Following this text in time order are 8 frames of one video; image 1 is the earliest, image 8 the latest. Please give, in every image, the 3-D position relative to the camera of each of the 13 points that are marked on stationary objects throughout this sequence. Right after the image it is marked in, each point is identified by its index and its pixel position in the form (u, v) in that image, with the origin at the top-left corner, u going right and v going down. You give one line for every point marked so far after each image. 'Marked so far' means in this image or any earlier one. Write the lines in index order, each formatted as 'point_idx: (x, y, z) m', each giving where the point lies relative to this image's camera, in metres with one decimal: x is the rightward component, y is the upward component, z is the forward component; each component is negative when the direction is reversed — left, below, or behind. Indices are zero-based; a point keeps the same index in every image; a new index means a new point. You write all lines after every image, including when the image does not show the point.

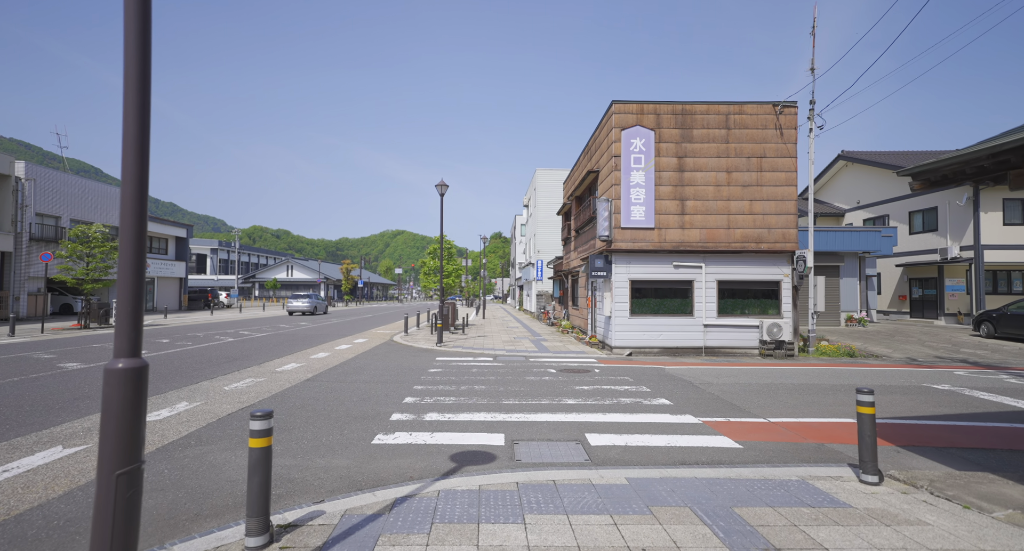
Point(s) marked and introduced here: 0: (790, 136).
0: (+8.6, +4.3, +15.1) m
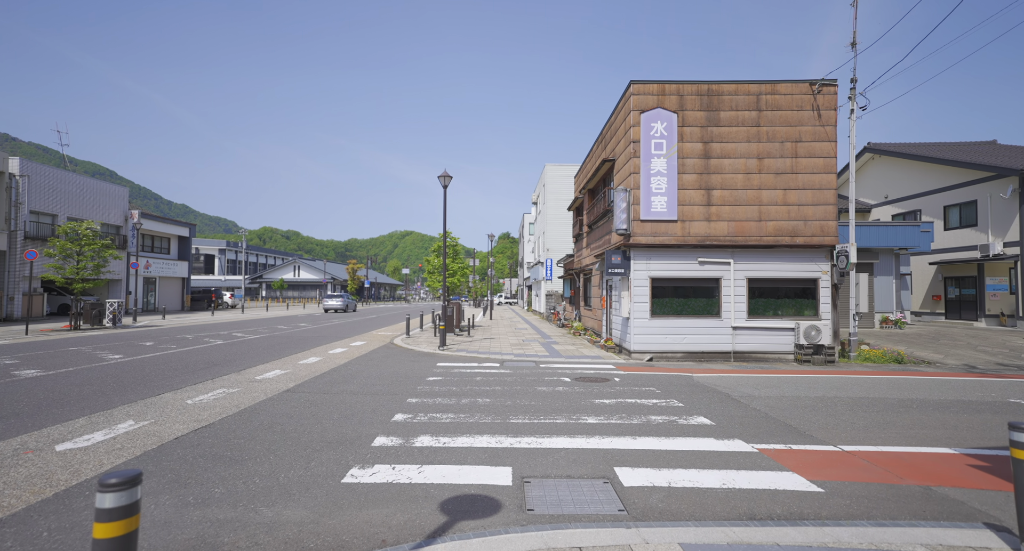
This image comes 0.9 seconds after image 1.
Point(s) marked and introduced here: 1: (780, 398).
0: (+8.8, +4.4, +13.6) m
1: (+4.6, -2.1, +8.4) m
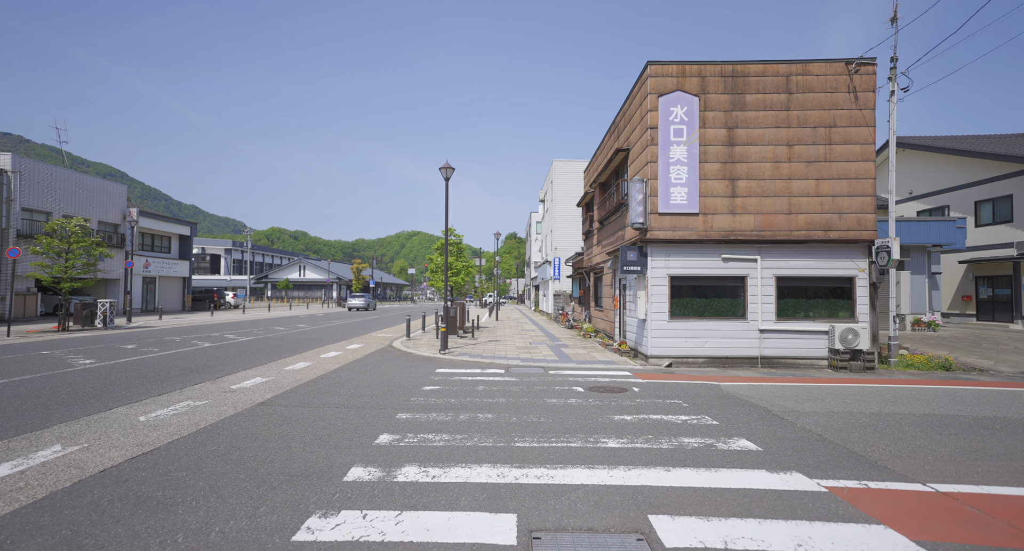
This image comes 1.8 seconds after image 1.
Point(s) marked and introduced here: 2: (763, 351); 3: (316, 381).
0: (+9.0, +4.4, +12.4) m
1: (+4.7, -2.1, +7.2) m
2: (+6.6, -2.0, +12.7) m
3: (-4.0, -2.1, +9.8) m
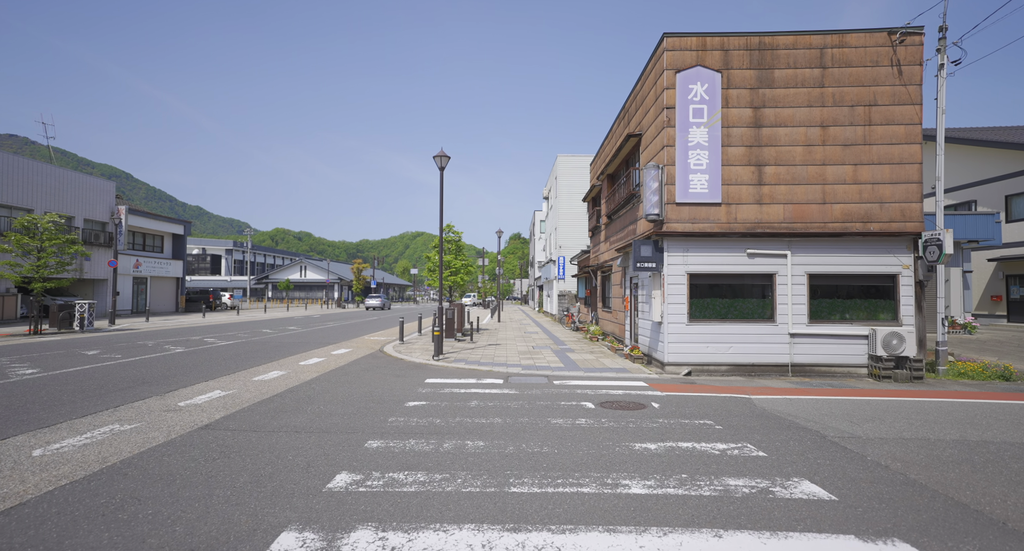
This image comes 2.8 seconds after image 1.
0: (+9.0, +4.5, +11.0) m
1: (+4.7, -2.0, +5.8) m
2: (+6.5, -1.9, +11.3) m
3: (-4.0, -2.1, +8.5) m
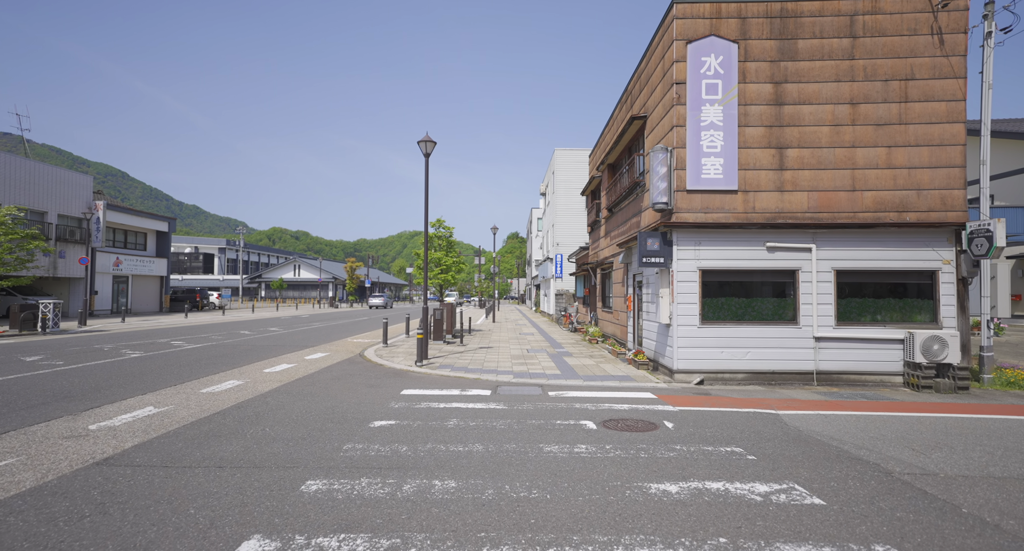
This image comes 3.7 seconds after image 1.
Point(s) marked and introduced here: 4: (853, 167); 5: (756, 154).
0: (+8.8, +4.6, +9.7) m
1: (+4.5, -1.9, +4.5) m
2: (+6.3, -1.9, +10.1) m
3: (-4.2, -2.0, +7.2) m
4: (+7.0, +2.2, +10.0) m
5: (+5.1, +2.5, +10.2) m
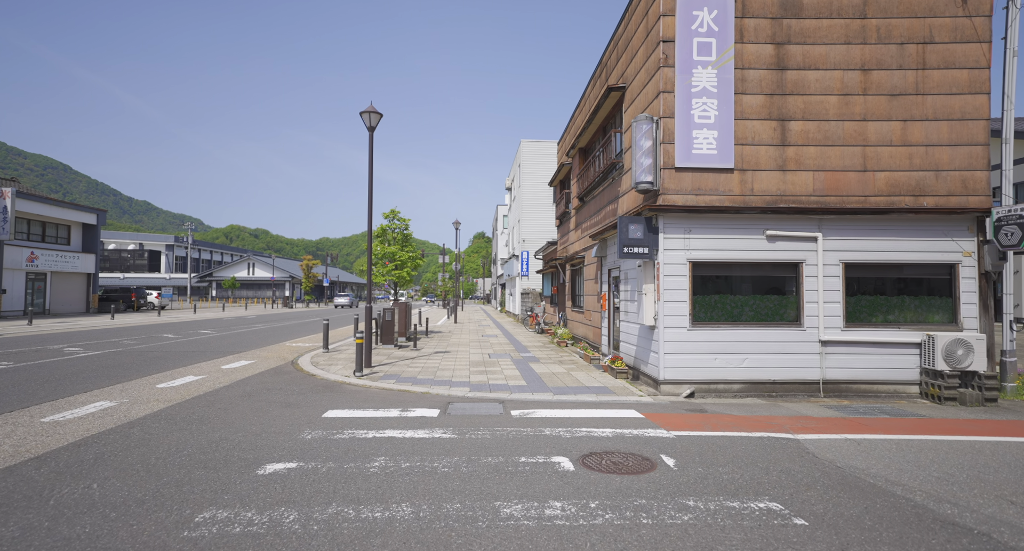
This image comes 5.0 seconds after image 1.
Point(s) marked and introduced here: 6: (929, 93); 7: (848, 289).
0: (+8.1, +4.7, +8.5) m
1: (+4.1, -1.8, +3.0) m
2: (+5.6, -1.7, +8.7) m
3: (-4.7, -1.8, +5.1) m
4: (+6.2, +2.4, +8.7) m
5: (+4.3, +2.7, +8.7) m
6: (+7.3, +3.2, +8.5) m
7: (+6.0, -0.2, +8.8) m
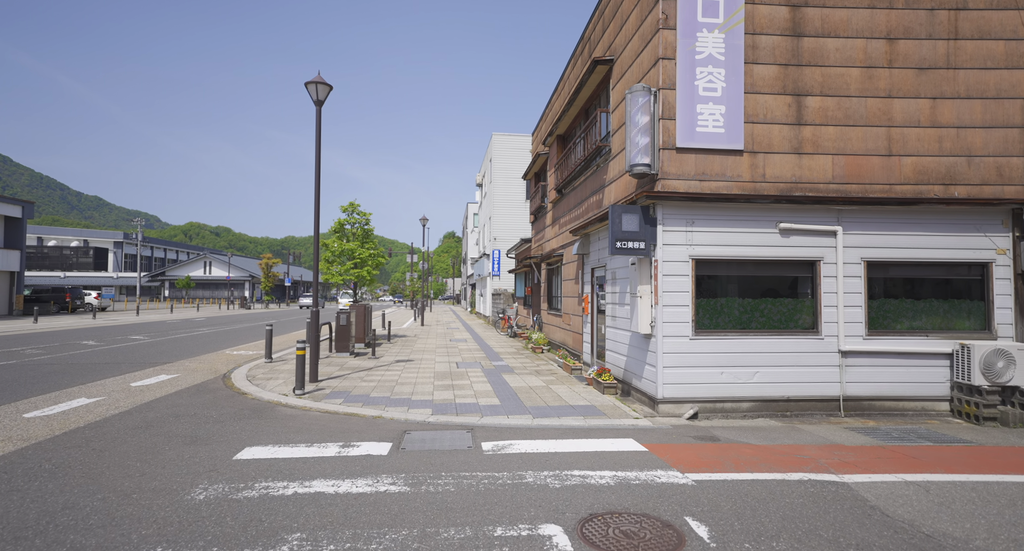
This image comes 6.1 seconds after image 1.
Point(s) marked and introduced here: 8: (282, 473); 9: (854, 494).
0: (+7.6, +4.7, +7.4) m
1: (+4.0, -1.8, +1.7) m
2: (+5.1, -1.7, +7.5) m
3: (-4.9, -1.8, +3.3) m
4: (+5.8, +2.3, +7.5) m
5: (+3.9, +2.7, +7.5) m
6: (+6.9, +3.2, +7.5) m
7: (+5.6, -0.2, +7.6) m
8: (-2.4, -2.0, +5.1) m
9: (+3.1, -2.0, +4.5) m
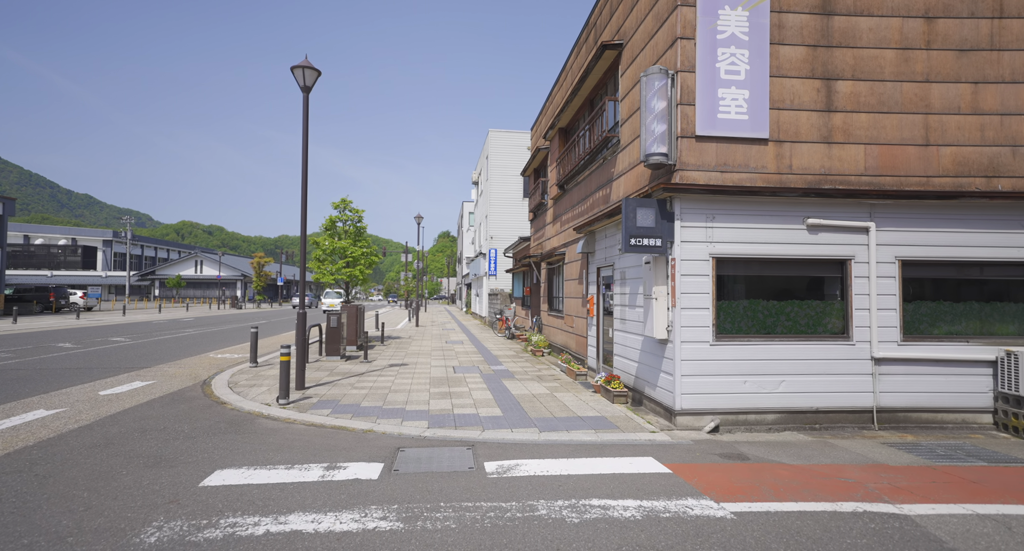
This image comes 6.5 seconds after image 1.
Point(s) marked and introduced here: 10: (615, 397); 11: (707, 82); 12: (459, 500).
0: (+7.7, +4.7, +6.8) m
1: (+4.1, -1.8, +1.1) m
2: (+5.2, -1.7, +6.9) m
3: (-4.8, -1.8, +2.6) m
4: (+5.9, +2.3, +6.9) m
5: (+4.0, +2.7, +6.8) m
6: (+6.9, +3.2, +6.9) m
7: (+5.7, -0.2, +7.0) m
8: (-2.3, -2.0, +4.4) m
9: (+3.2, -2.0, +3.8) m
10: (+1.7, -2.0, +8.2) m
11: (+2.7, +2.7, +6.7) m
12: (-0.4, -2.0, +4.5) m
